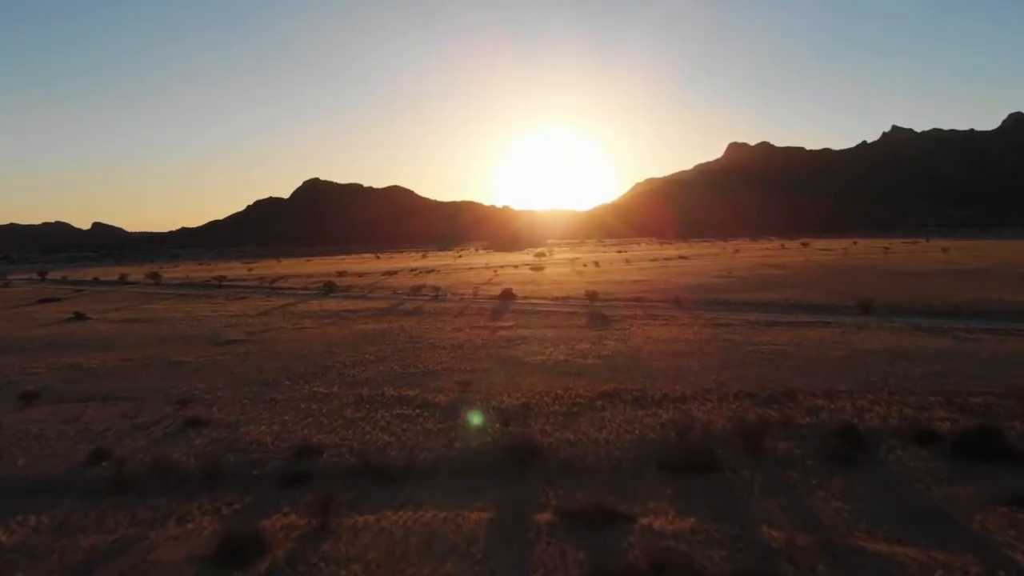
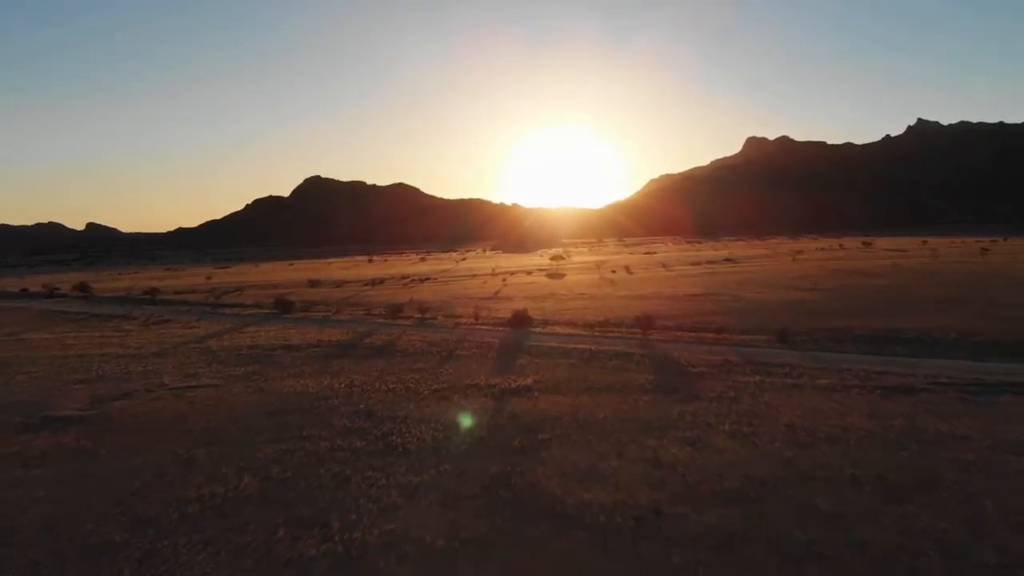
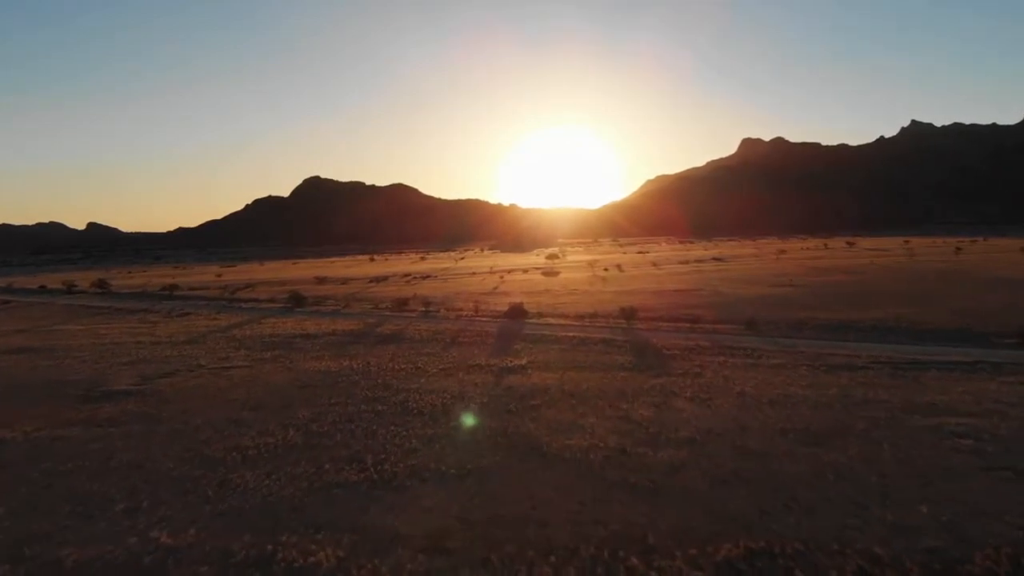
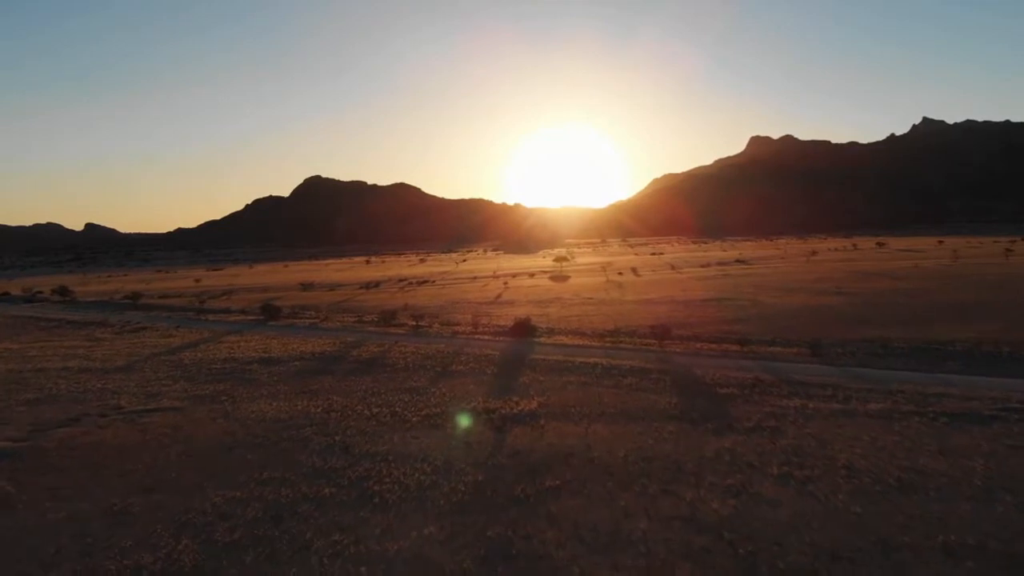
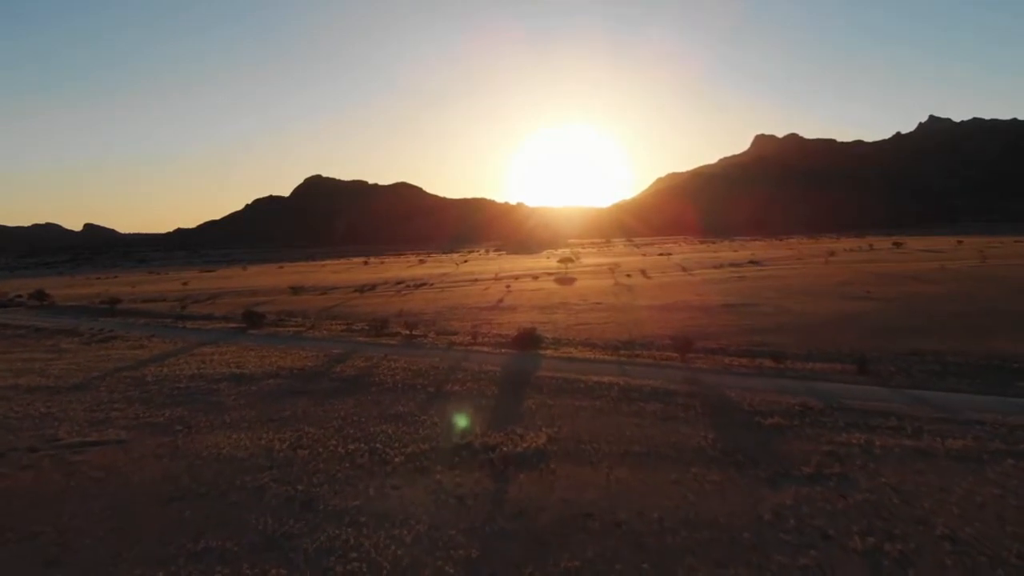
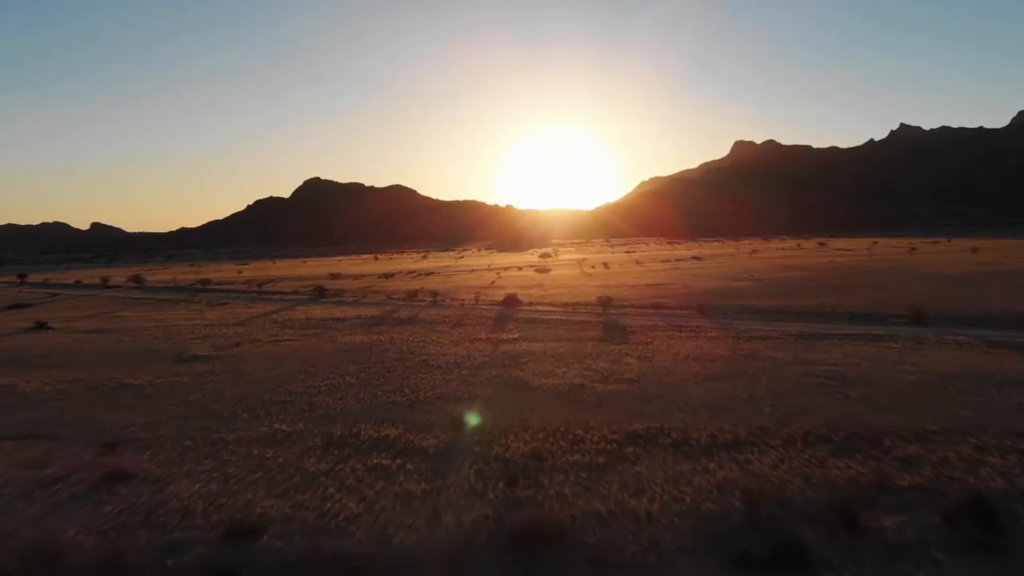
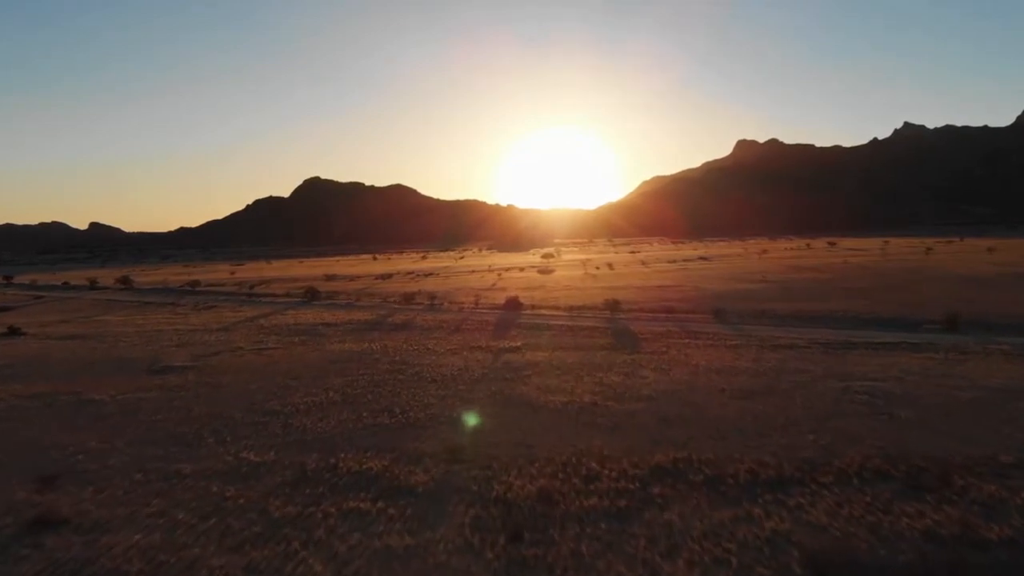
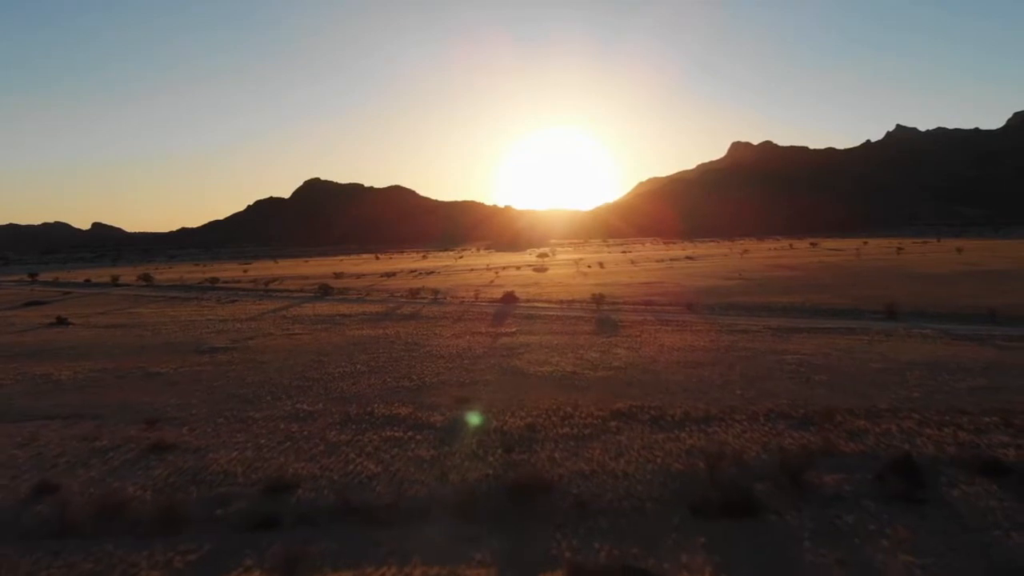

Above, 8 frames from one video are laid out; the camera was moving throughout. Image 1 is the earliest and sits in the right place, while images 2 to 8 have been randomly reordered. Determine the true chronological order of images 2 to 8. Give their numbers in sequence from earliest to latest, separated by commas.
8, 6, 7, 3, 2, 4, 5
